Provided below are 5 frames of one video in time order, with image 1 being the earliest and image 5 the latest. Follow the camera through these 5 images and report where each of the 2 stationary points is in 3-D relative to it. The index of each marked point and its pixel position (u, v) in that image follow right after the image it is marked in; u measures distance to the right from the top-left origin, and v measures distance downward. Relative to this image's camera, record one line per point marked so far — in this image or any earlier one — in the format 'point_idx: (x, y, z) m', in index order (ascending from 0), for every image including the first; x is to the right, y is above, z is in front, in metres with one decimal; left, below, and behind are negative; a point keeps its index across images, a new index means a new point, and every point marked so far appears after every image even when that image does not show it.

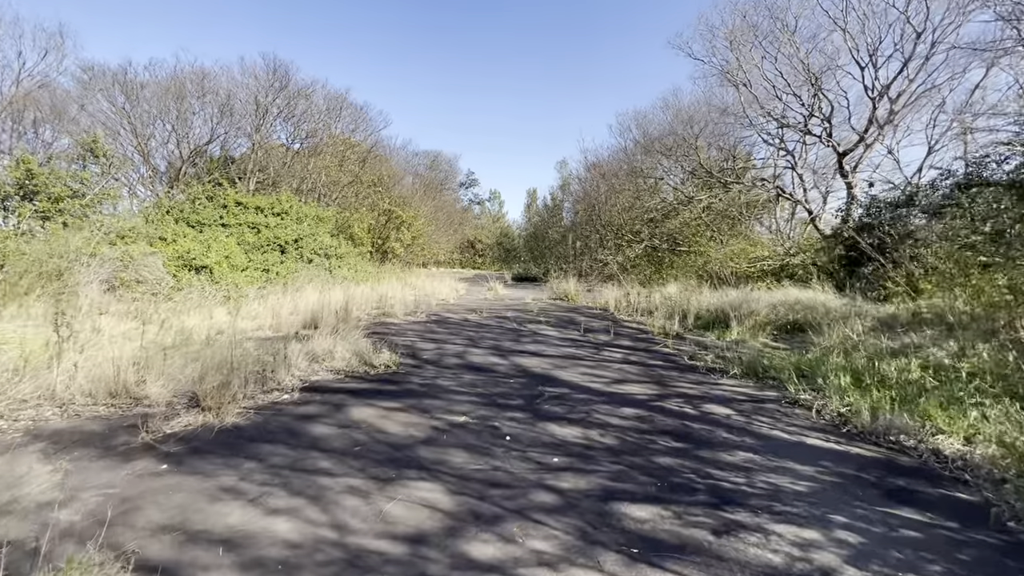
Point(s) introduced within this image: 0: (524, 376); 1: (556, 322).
0: (+0.1, -0.9, +4.8) m
1: (+0.8, -0.6, +8.7) m
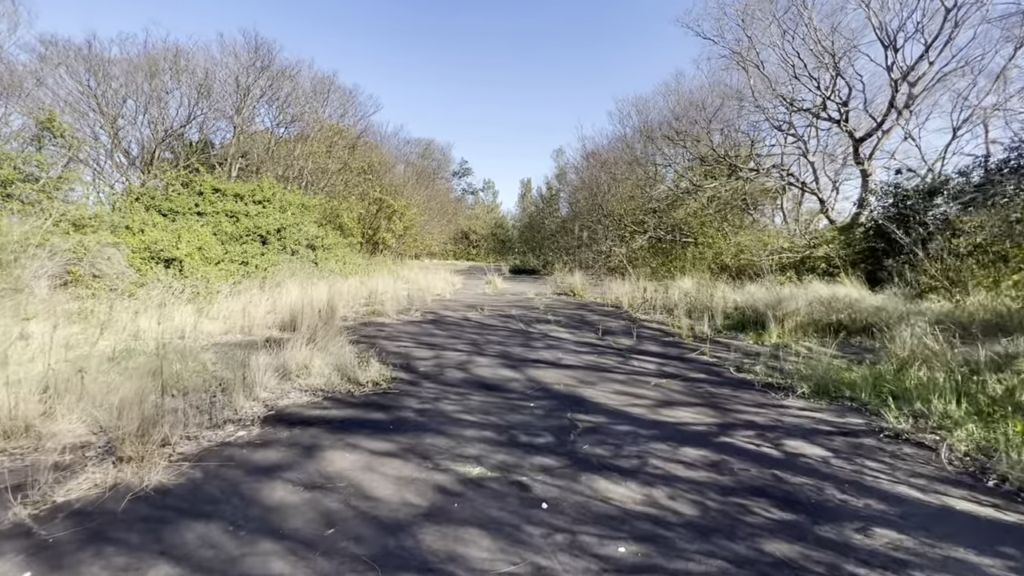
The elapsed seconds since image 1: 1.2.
0: (+0.3, -0.9, +3.9) m
1: (+0.9, -0.6, +7.8) m
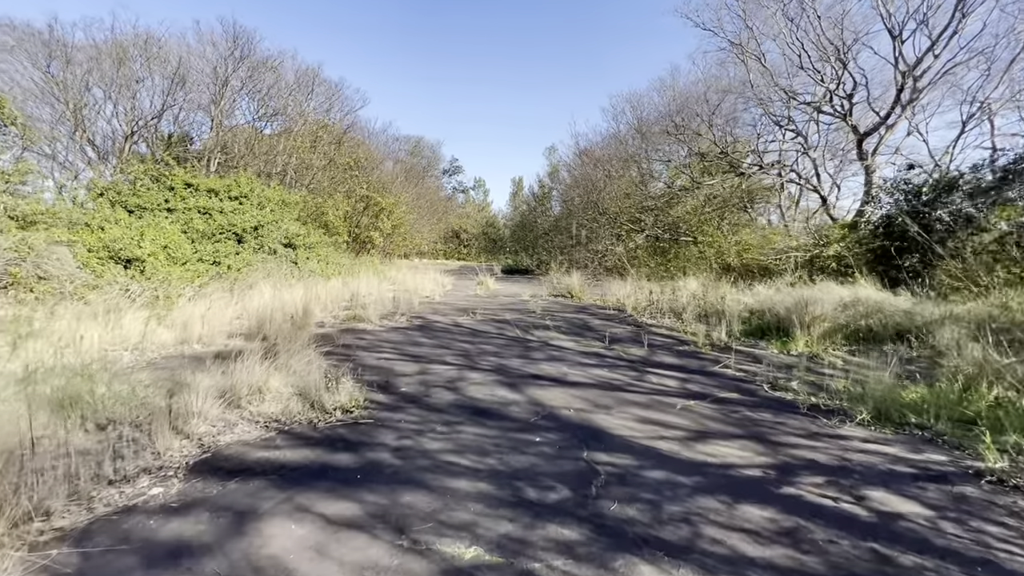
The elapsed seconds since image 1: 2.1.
0: (+0.3, -1.0, +3.2) m
1: (+0.8, -0.6, +7.1) m
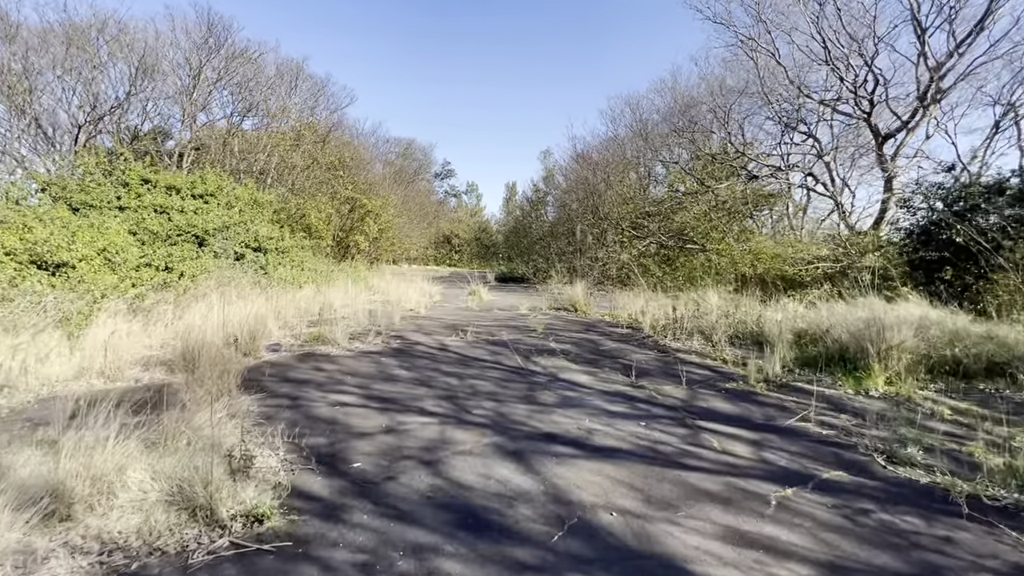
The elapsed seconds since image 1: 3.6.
0: (+0.3, -1.1, +1.9) m
1: (+0.8, -0.8, +5.8) m
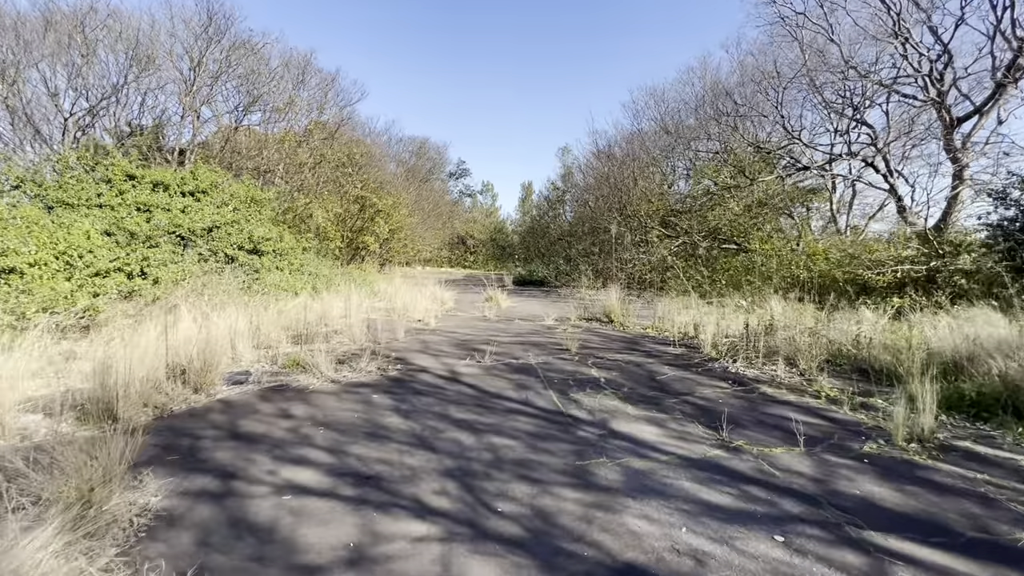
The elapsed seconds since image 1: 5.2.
0: (+0.5, -1.2, +0.5) m
1: (+1.1, -0.9, +4.4) m
